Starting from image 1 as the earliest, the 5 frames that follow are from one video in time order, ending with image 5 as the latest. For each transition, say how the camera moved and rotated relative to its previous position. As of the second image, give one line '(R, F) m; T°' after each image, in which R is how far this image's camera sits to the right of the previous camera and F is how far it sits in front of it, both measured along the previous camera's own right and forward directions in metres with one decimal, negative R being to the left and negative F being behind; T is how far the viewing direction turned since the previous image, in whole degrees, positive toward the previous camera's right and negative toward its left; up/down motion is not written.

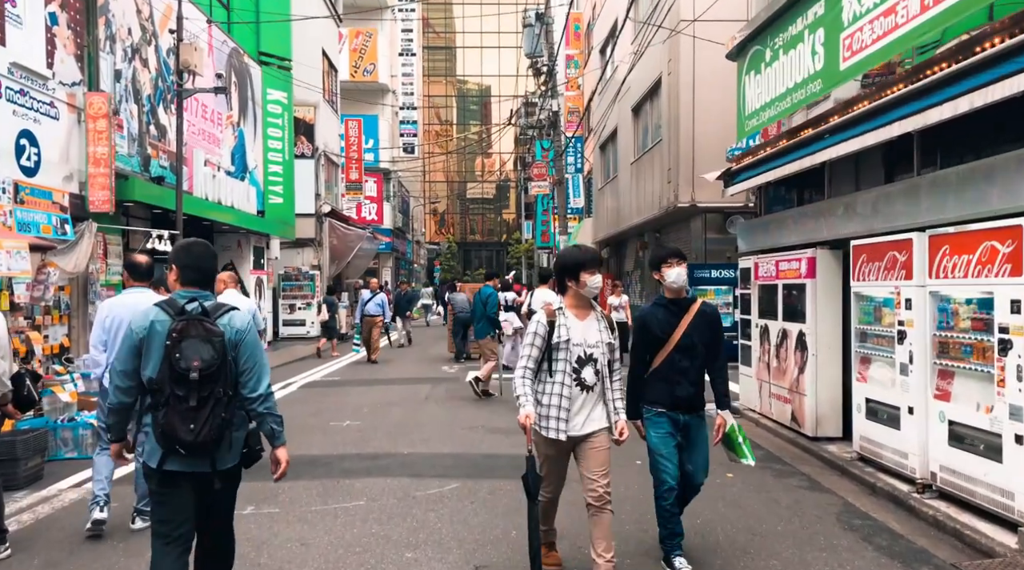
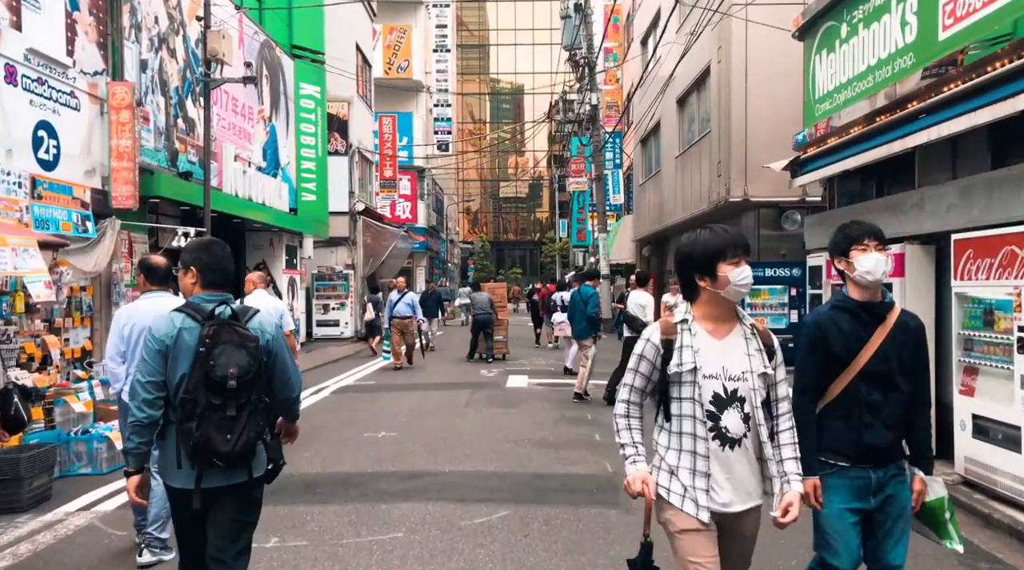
(-0.2, +0.8) m; -2°
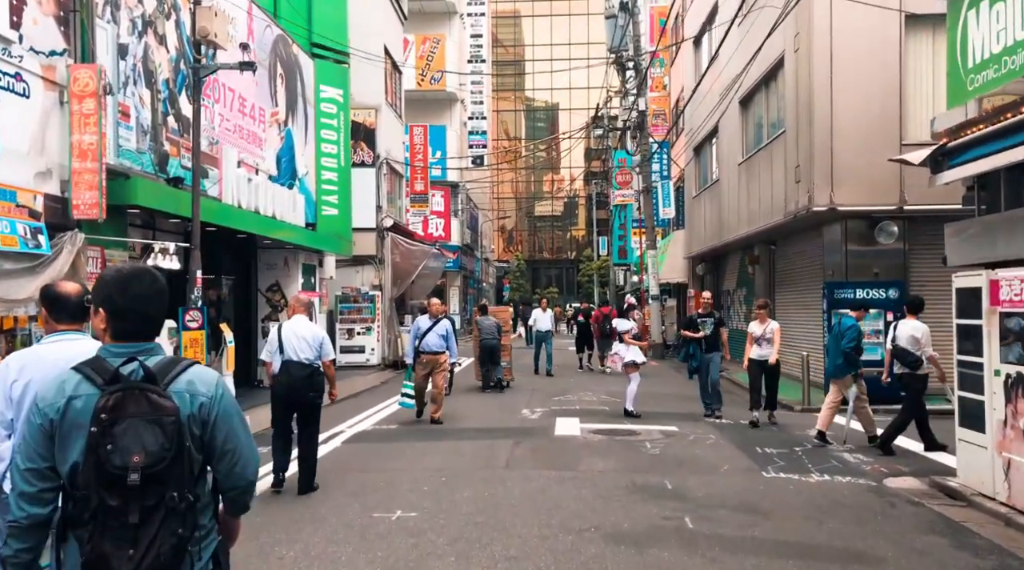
(-0.2, +2.2) m; -2°
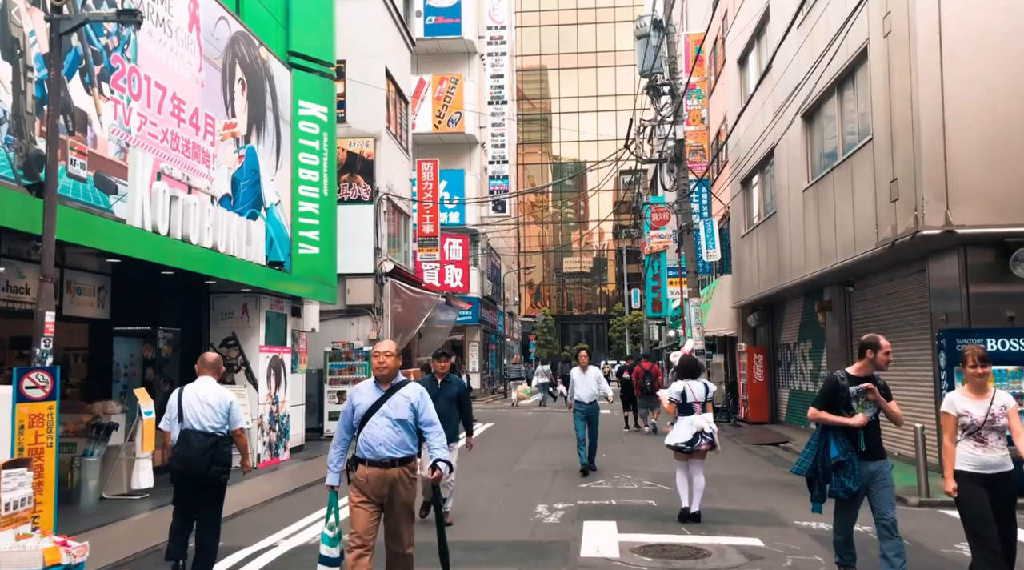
(+0.2, +3.4) m; -2°
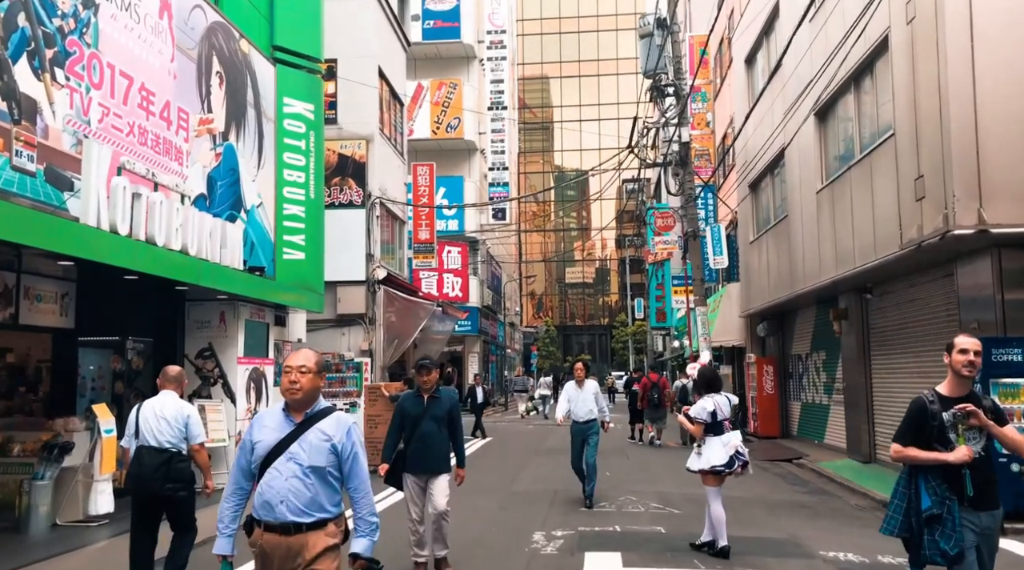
(+0.1, +0.9) m; 0°
